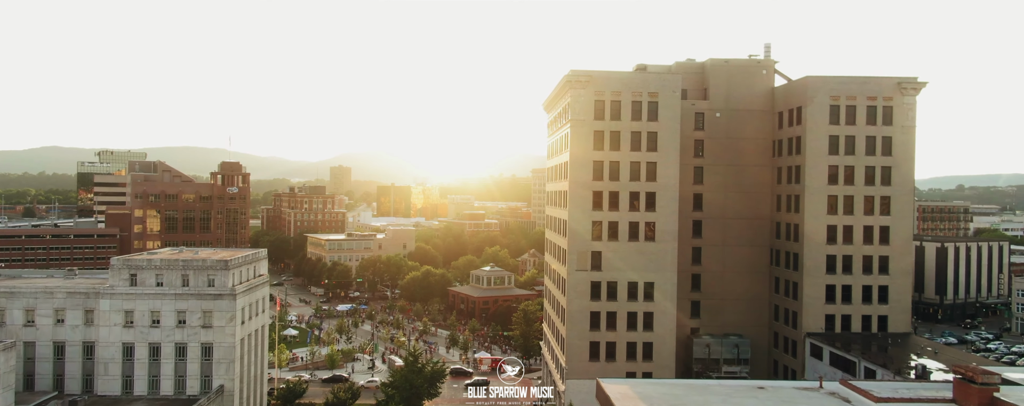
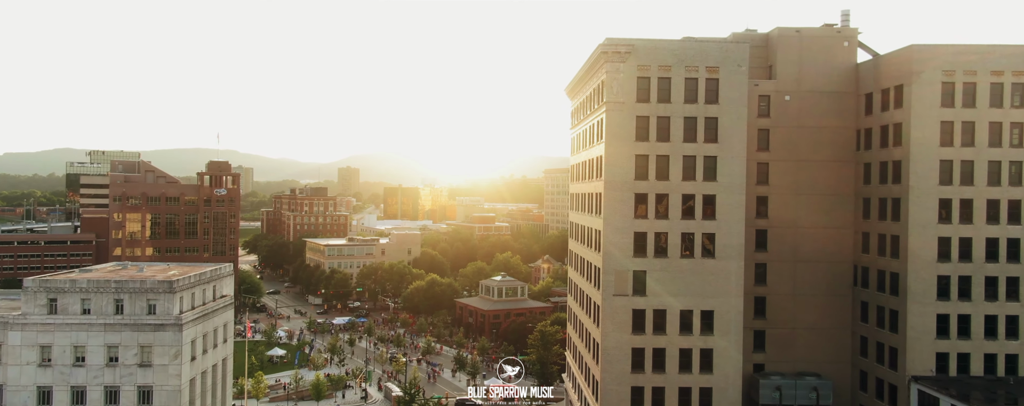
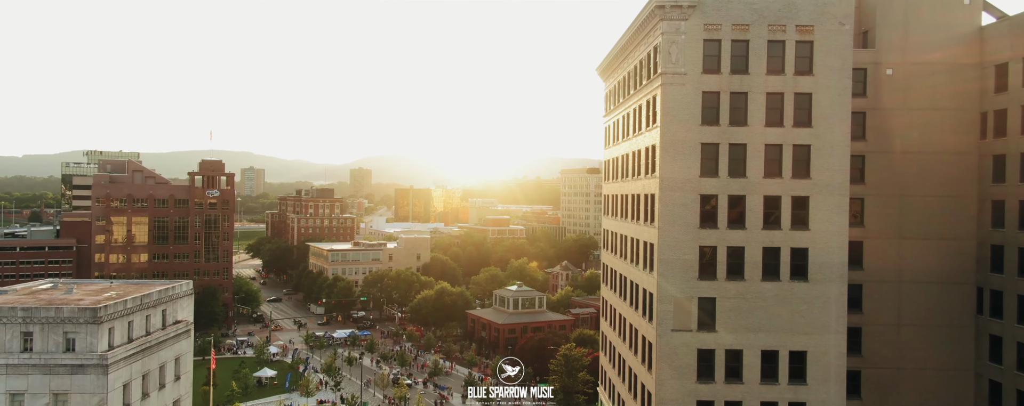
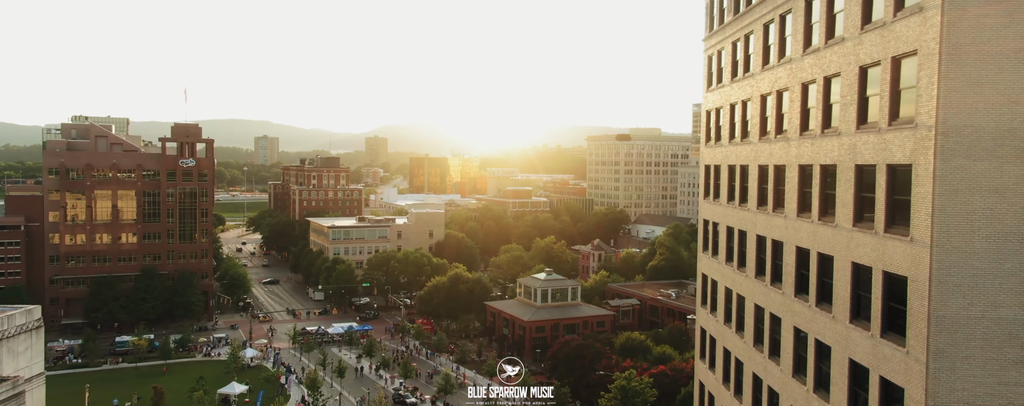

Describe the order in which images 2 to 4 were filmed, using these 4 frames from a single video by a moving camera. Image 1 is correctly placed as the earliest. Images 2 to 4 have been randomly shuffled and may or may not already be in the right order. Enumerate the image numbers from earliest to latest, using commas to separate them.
2, 3, 4
